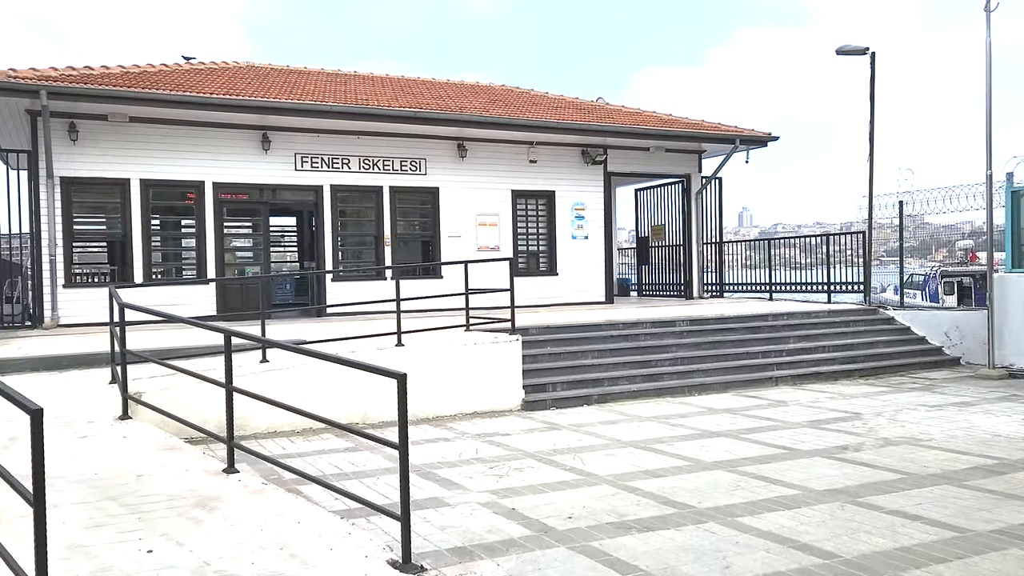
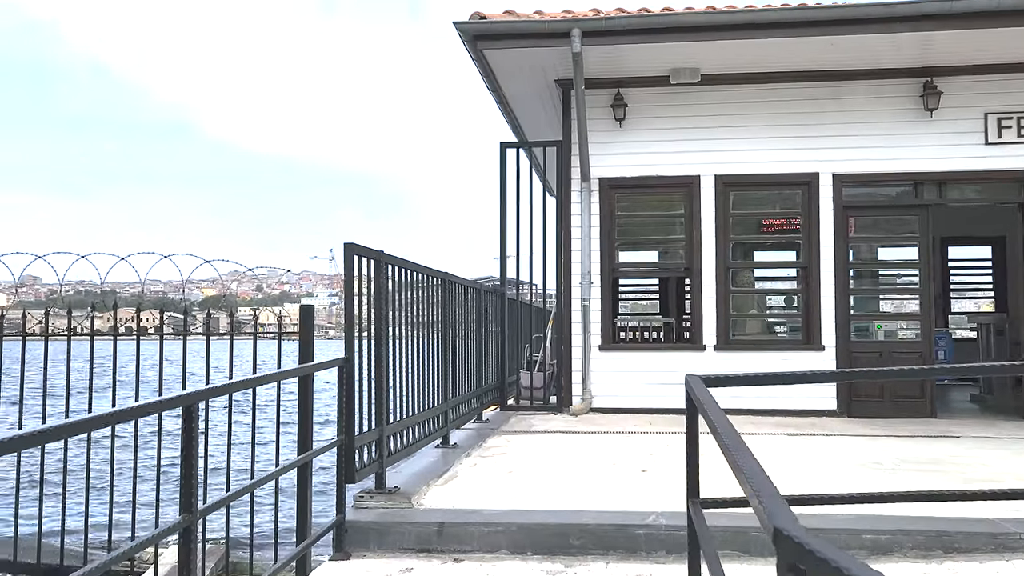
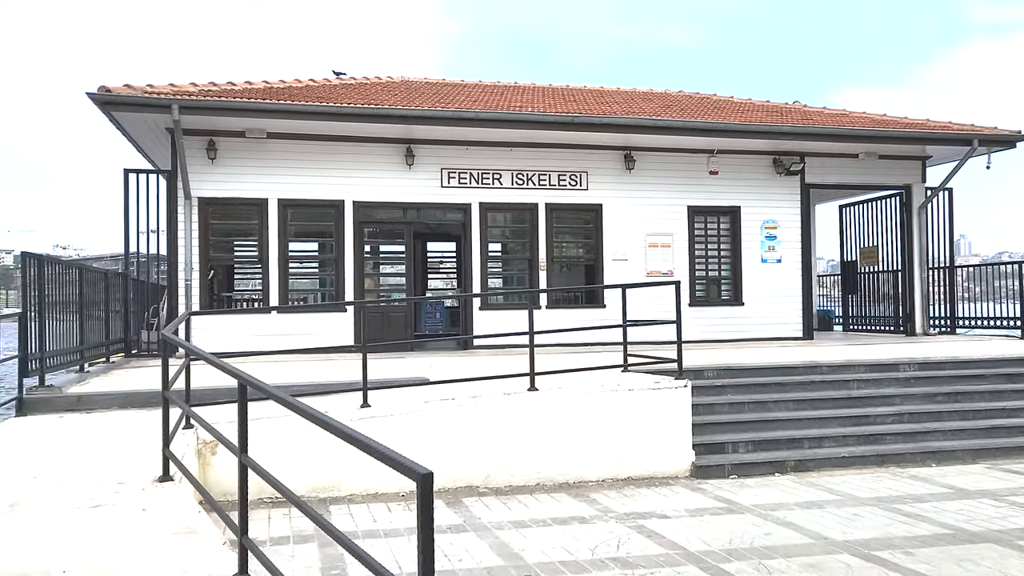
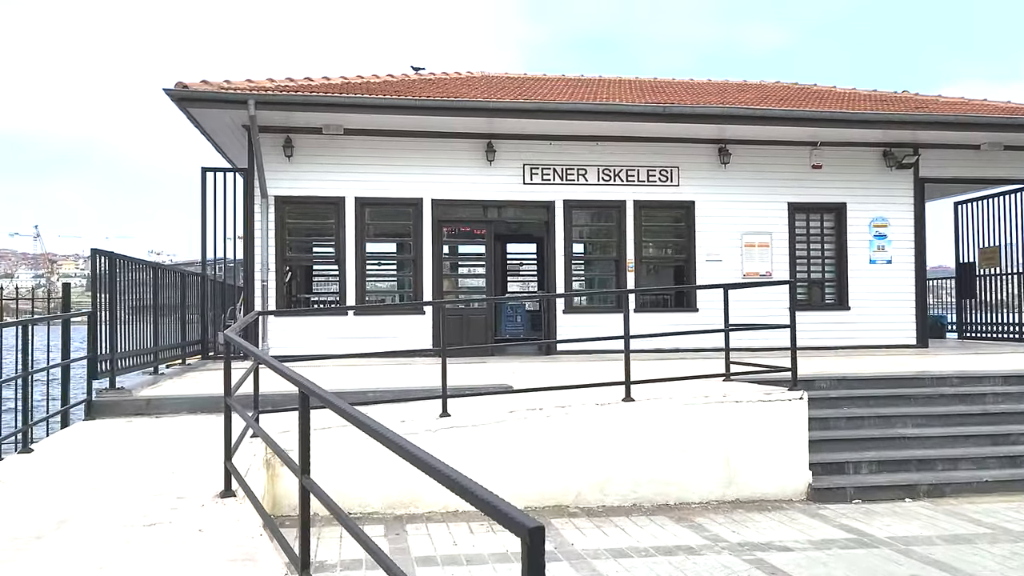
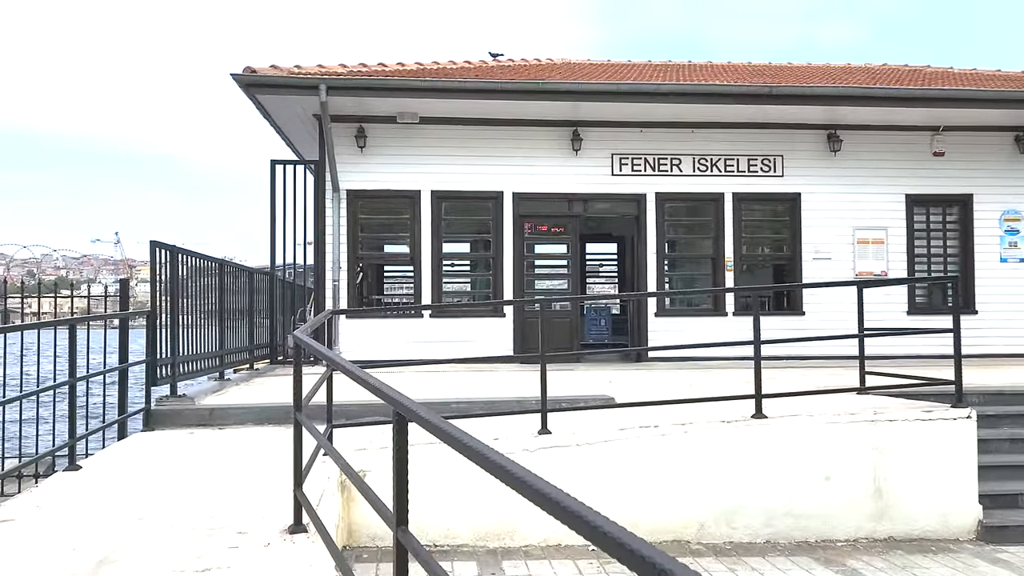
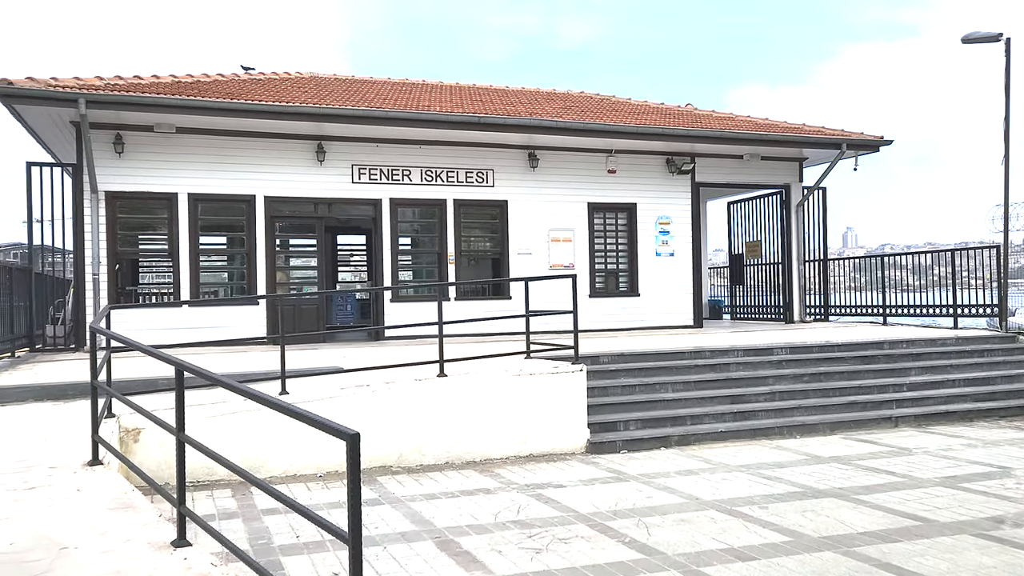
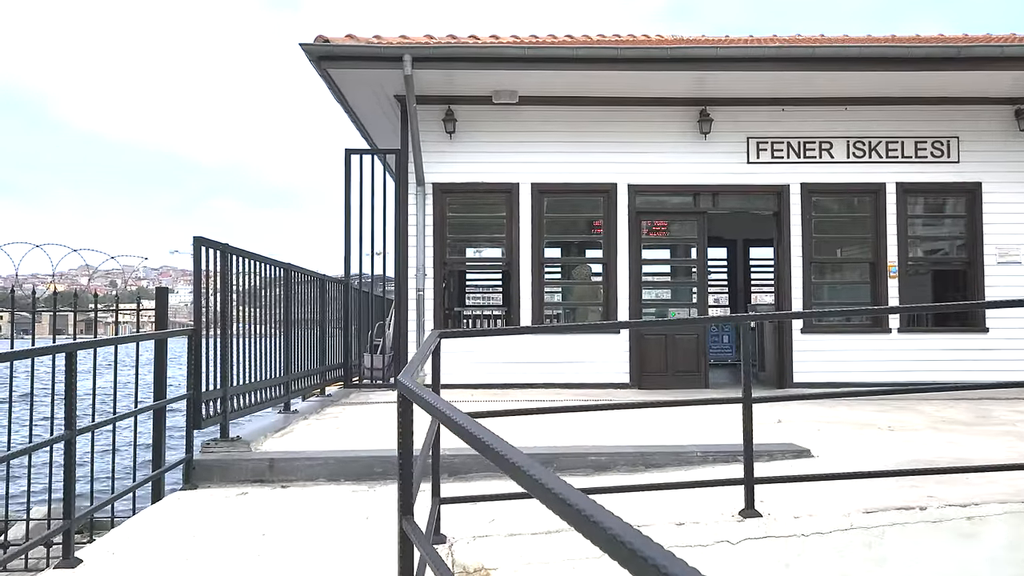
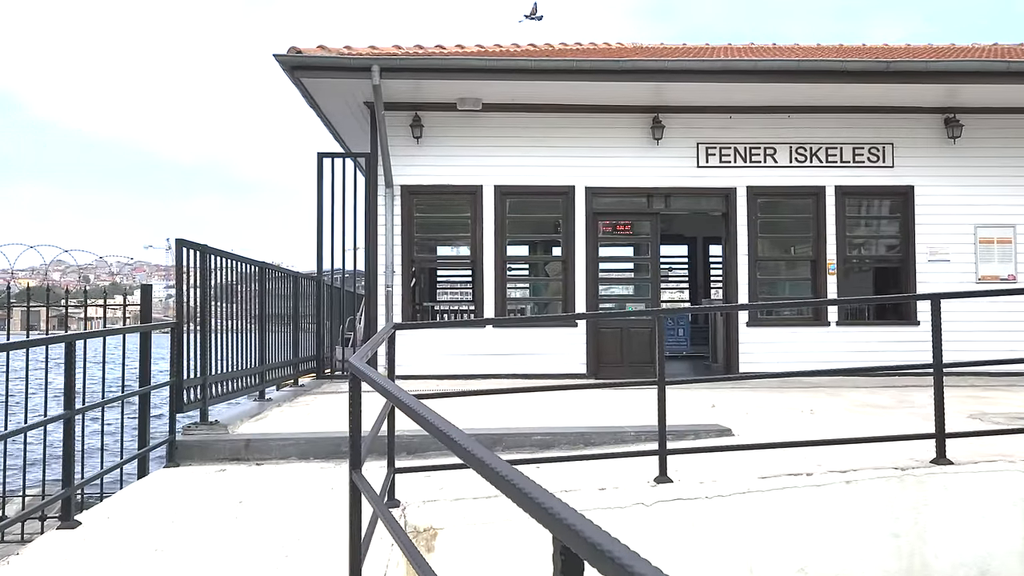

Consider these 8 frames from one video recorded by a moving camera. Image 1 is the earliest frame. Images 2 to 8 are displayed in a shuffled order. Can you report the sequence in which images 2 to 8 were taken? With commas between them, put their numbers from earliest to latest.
6, 3, 4, 5, 8, 7, 2
